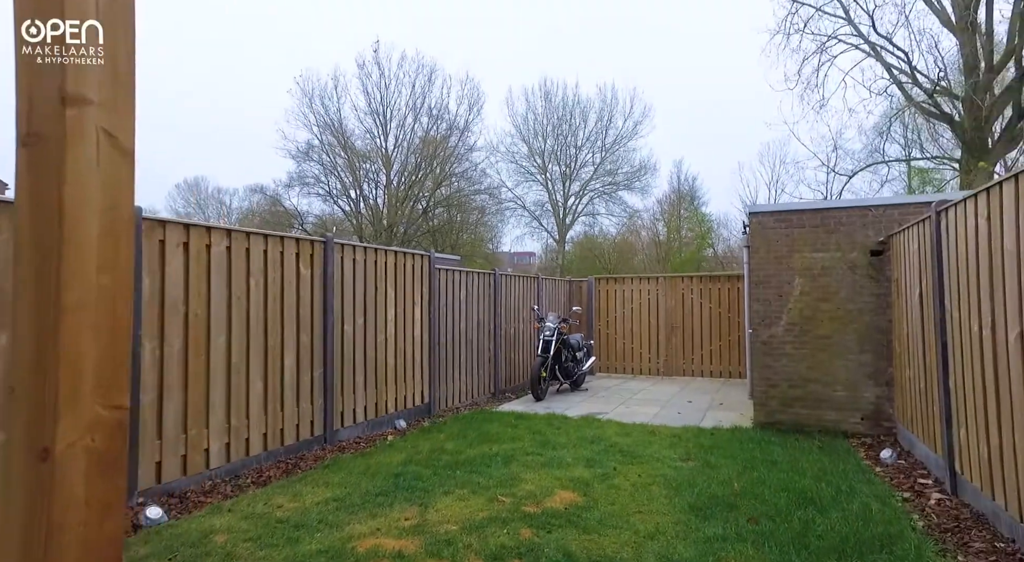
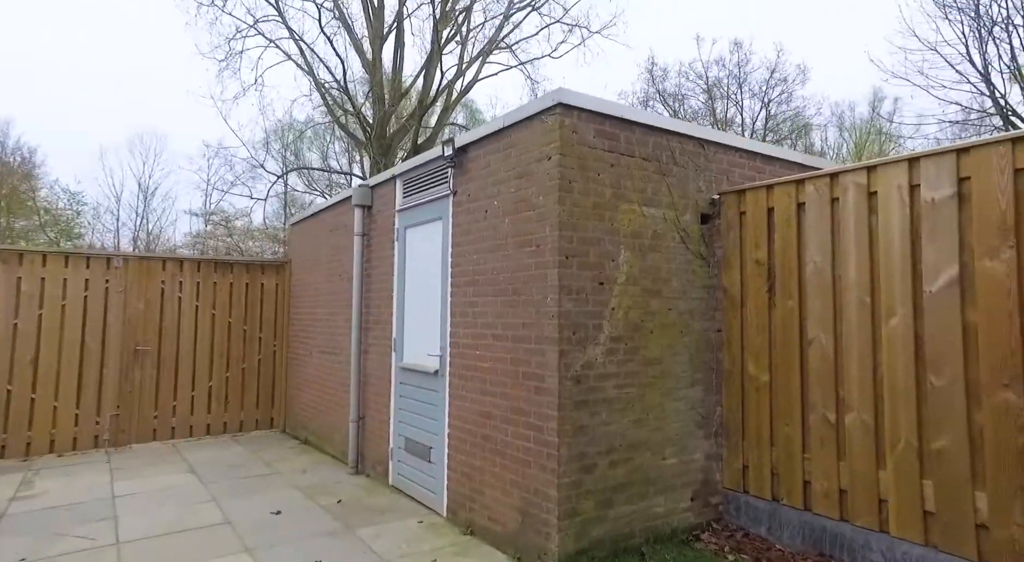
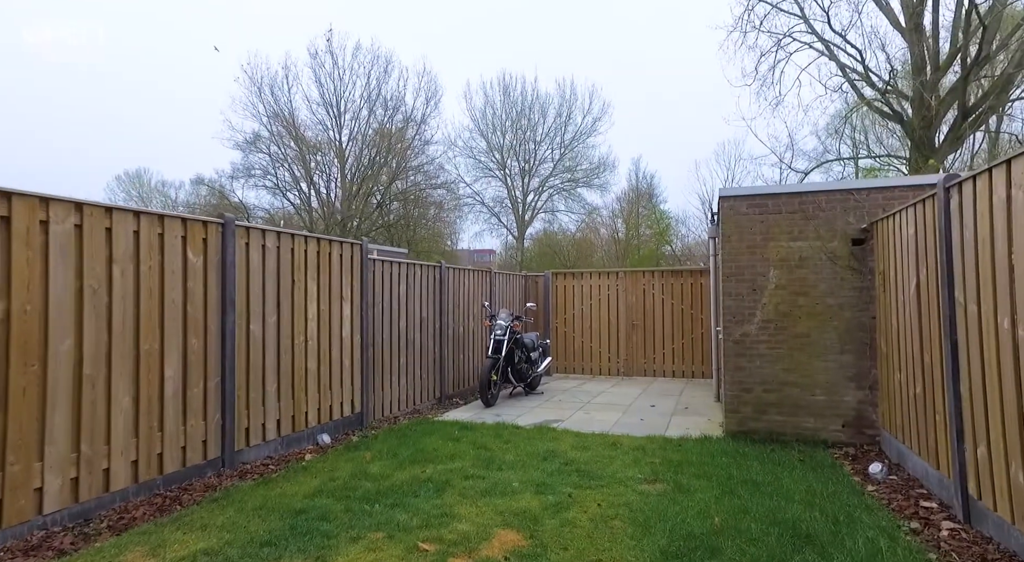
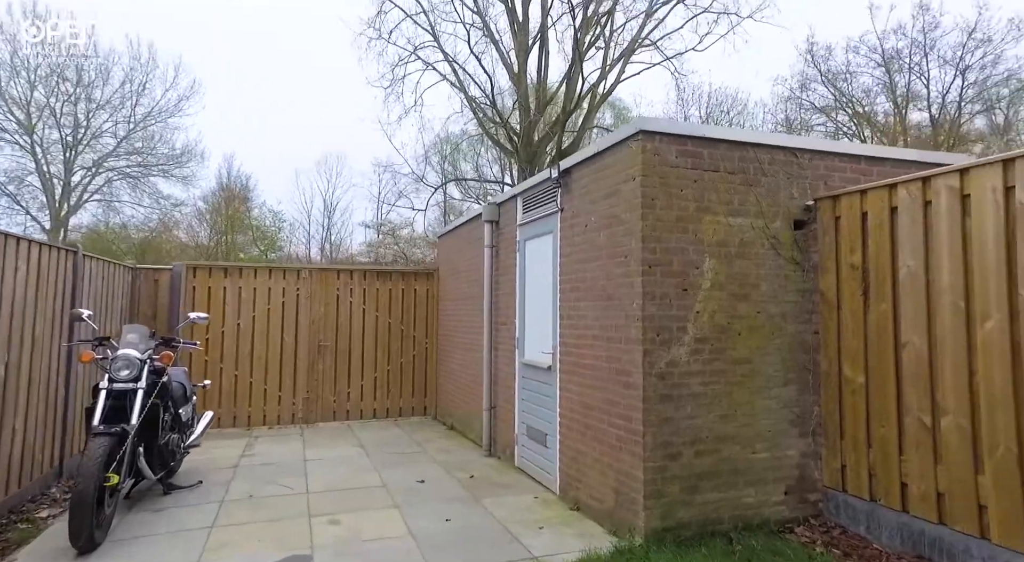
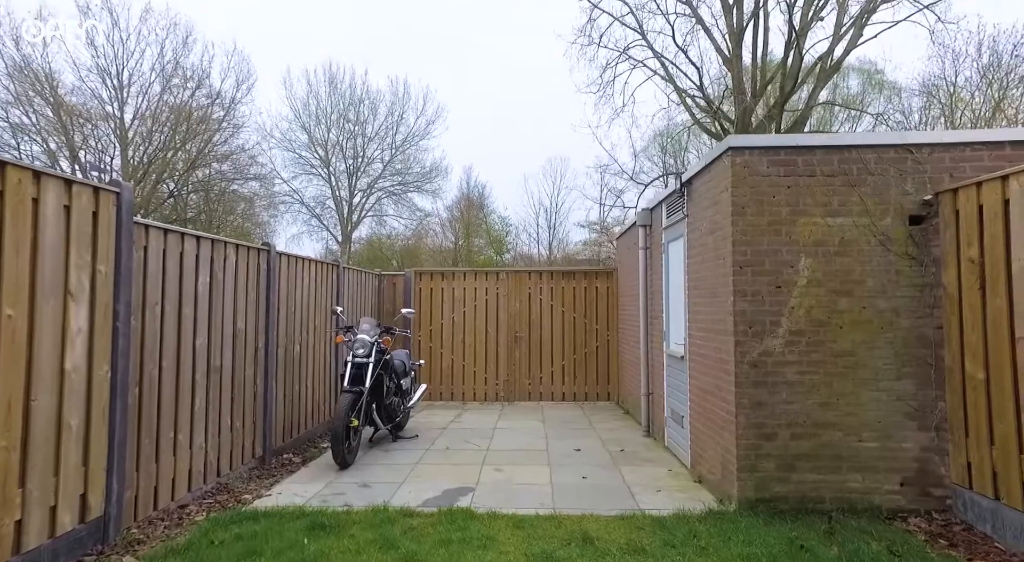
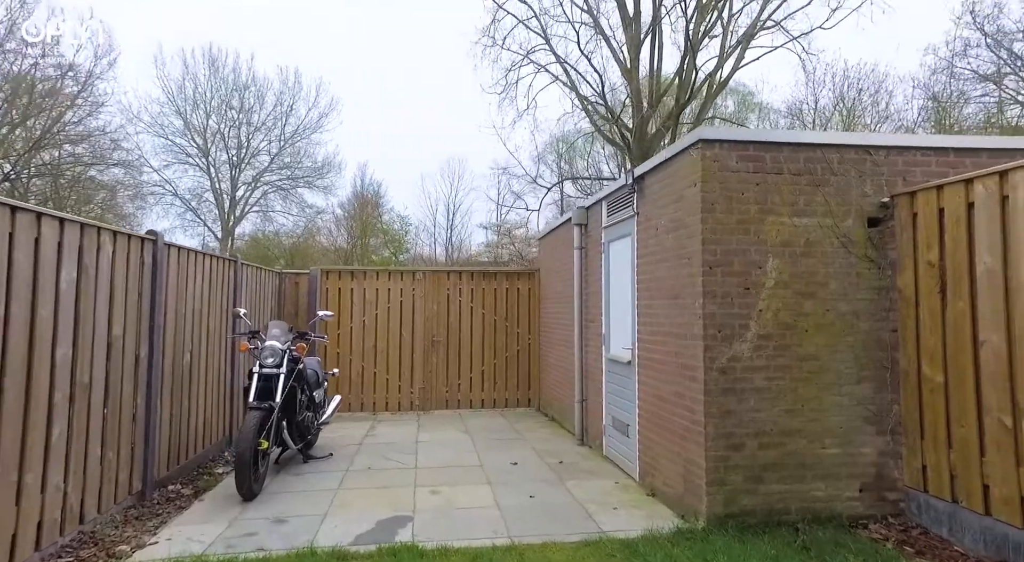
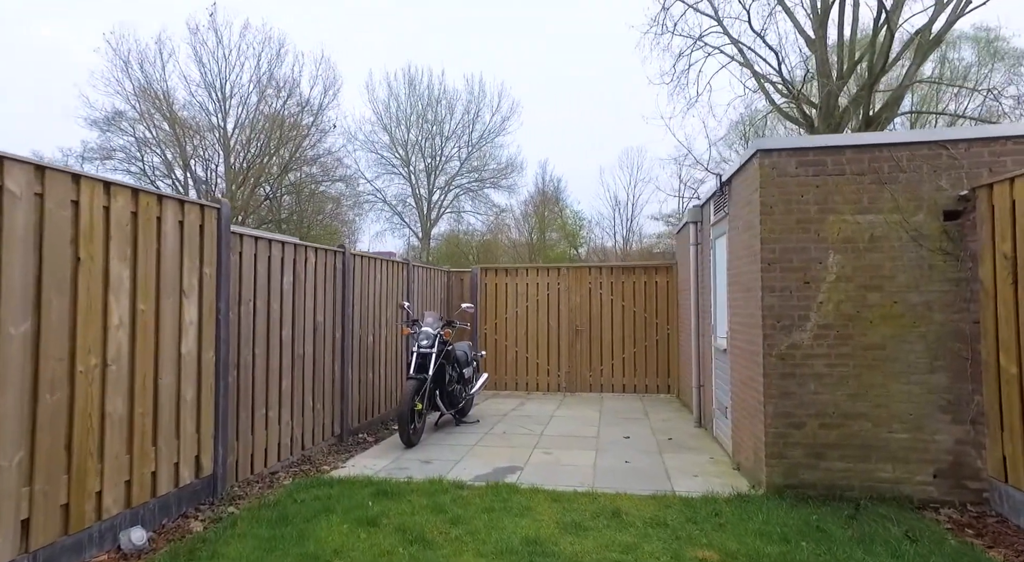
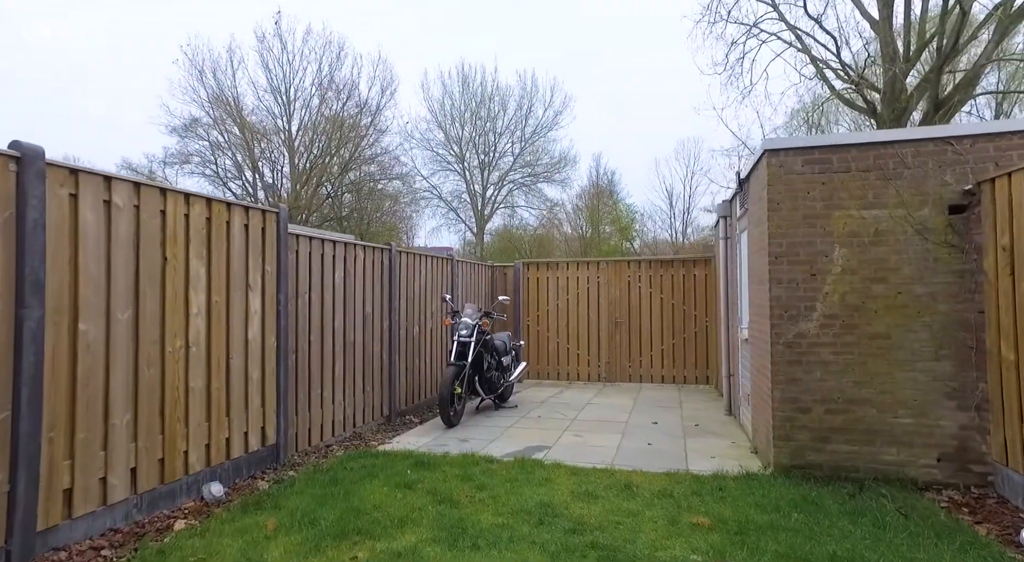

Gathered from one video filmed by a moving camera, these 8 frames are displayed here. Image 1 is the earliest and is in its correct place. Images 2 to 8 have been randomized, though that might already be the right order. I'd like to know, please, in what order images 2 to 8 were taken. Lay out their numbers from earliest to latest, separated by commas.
3, 8, 7, 5, 6, 4, 2
